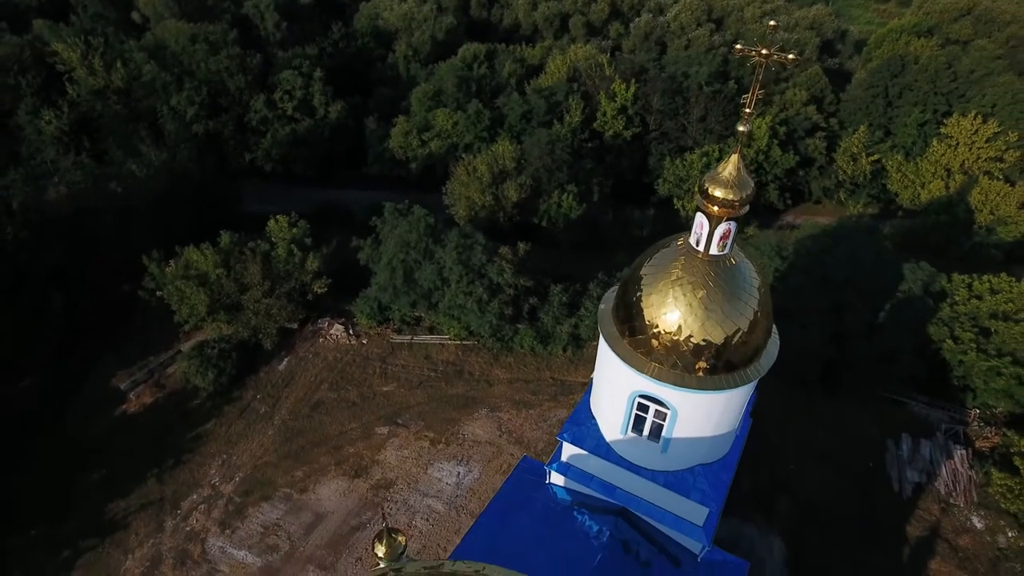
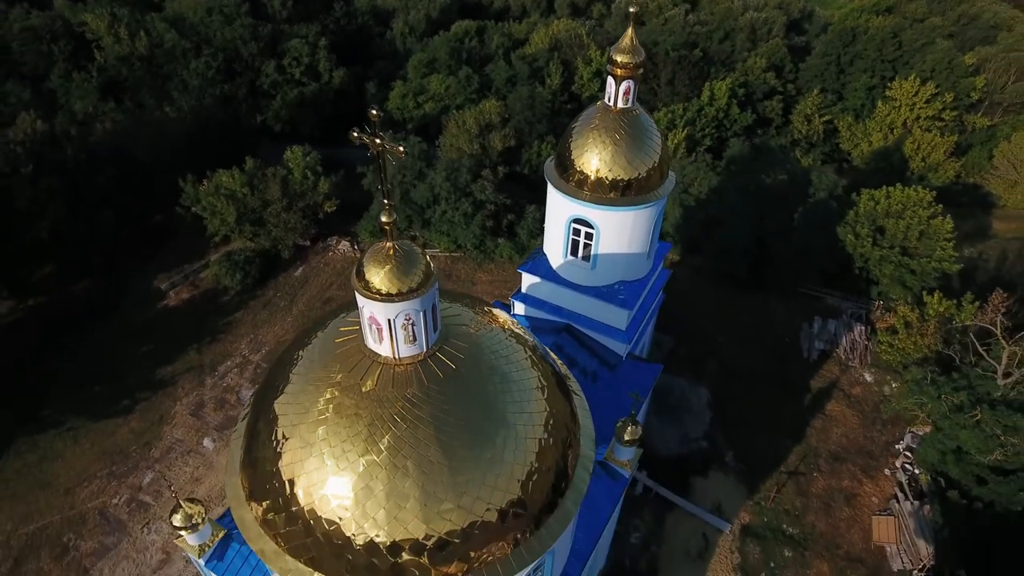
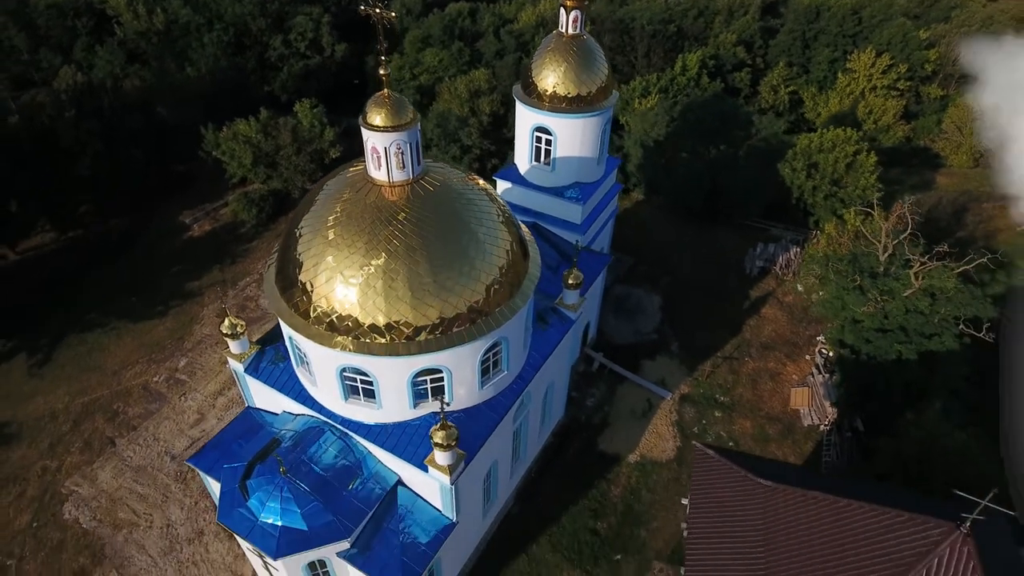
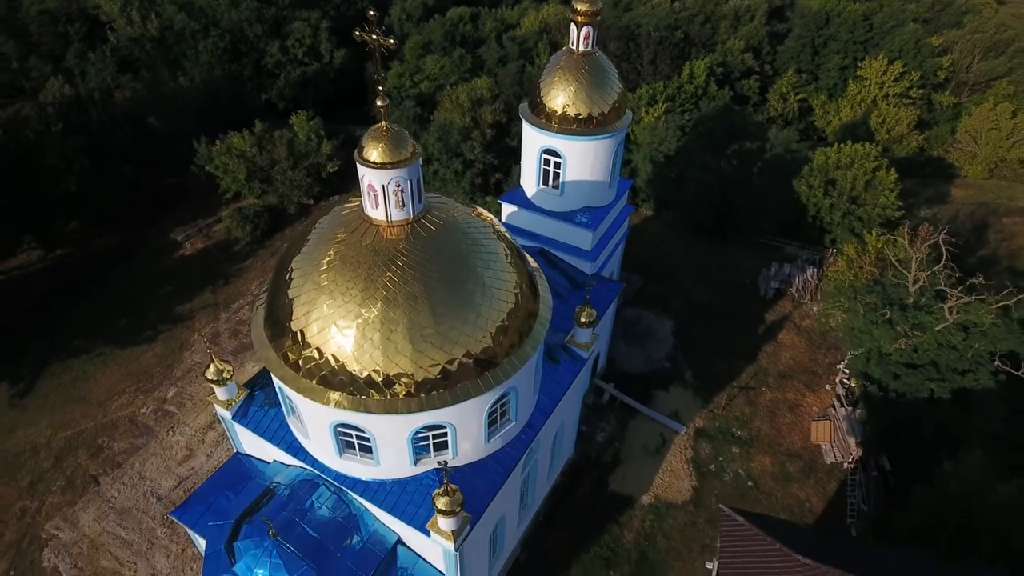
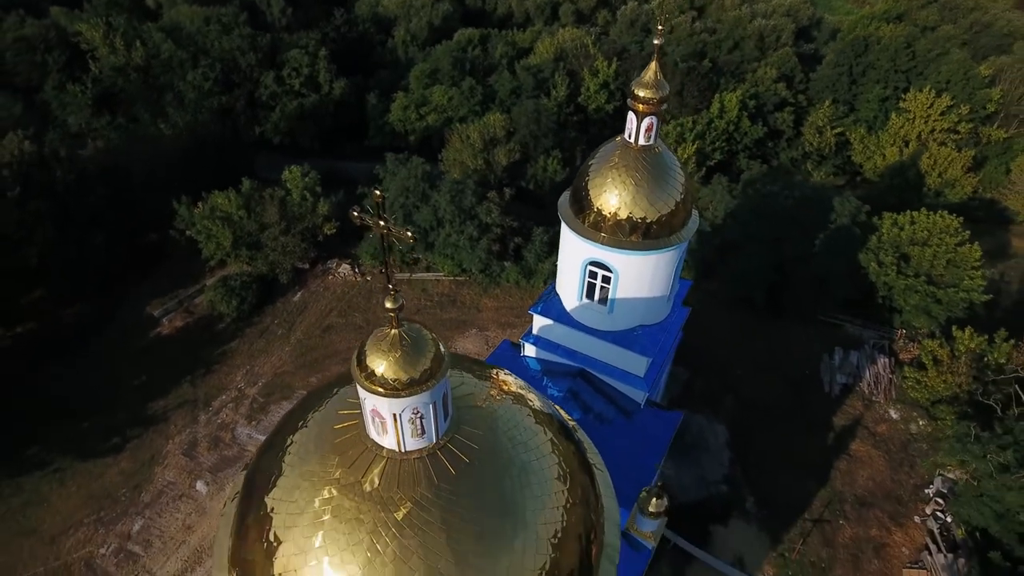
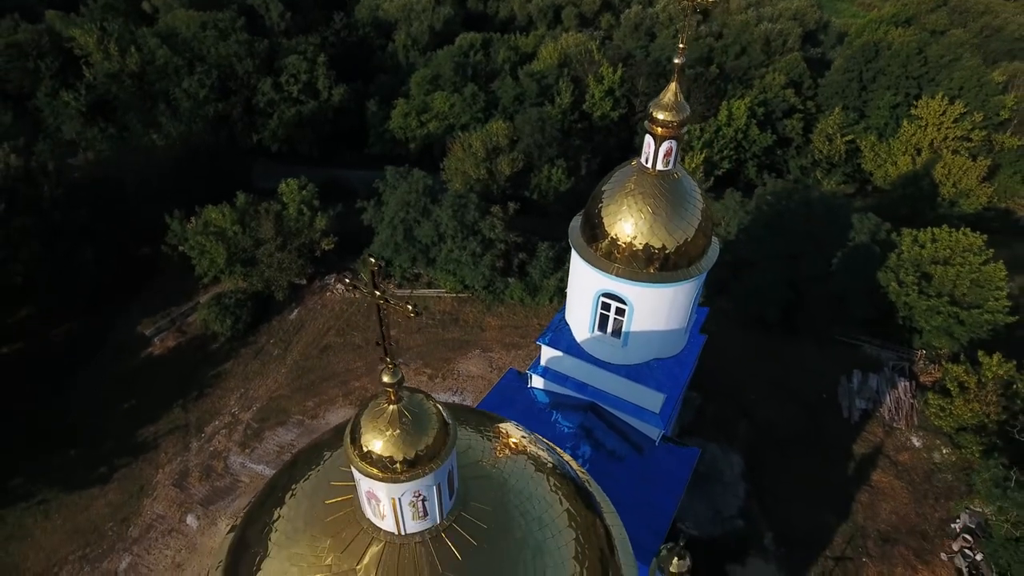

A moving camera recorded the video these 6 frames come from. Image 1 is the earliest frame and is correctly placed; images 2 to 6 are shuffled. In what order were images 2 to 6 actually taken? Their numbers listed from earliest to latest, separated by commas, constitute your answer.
6, 5, 2, 4, 3
